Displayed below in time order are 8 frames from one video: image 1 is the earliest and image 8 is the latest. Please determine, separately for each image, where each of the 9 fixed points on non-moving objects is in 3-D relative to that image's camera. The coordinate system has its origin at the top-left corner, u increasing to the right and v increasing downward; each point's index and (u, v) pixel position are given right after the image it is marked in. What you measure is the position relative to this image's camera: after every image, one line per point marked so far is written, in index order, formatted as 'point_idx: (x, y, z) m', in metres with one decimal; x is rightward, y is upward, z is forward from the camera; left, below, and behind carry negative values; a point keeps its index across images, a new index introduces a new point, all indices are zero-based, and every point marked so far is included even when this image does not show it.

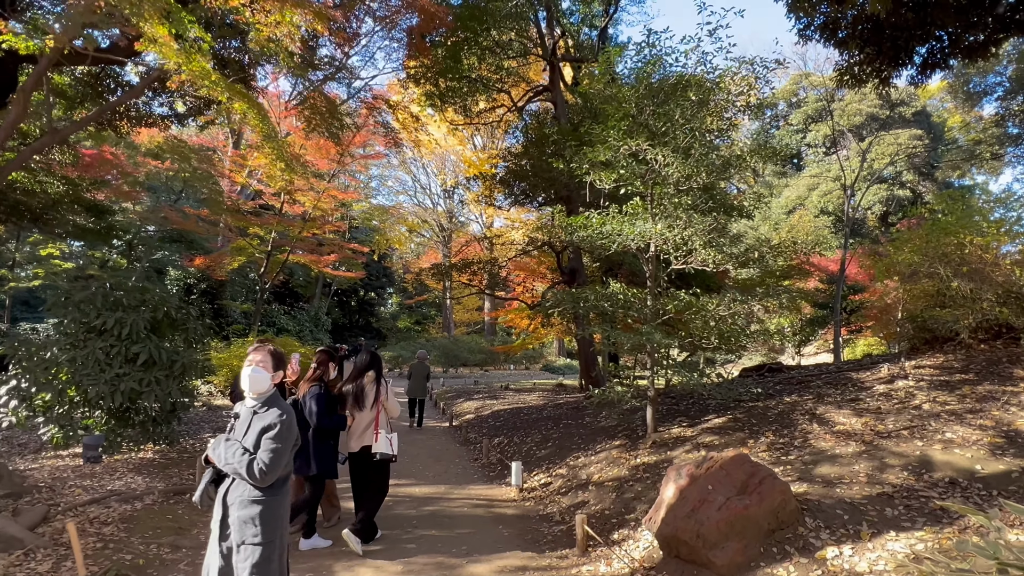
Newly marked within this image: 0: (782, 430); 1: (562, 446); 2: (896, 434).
0: (+2.1, -1.1, +4.5) m
1: (+0.5, -1.6, +5.6) m
2: (+2.7, -1.0, +4.0) m
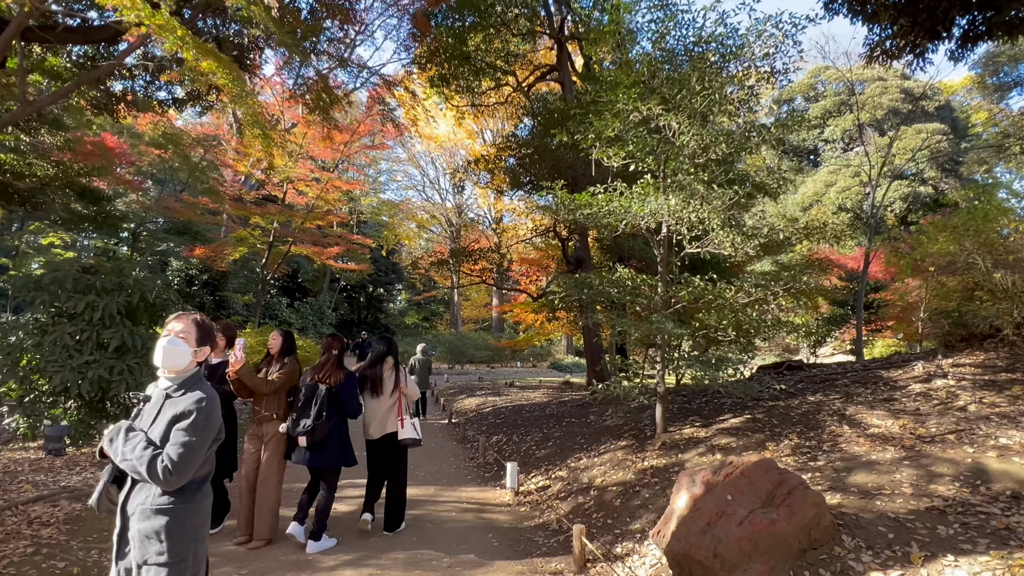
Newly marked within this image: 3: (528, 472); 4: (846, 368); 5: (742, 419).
0: (+2.1, -1.0, +4.0) m
1: (+0.5, -1.4, +5.2) m
2: (+2.7, -0.9, +3.6) m
3: (+0.1, -1.6, +5.0) m
4: (+3.6, -0.9, +6.1) m
5: (+1.8, -1.0, +4.5) m
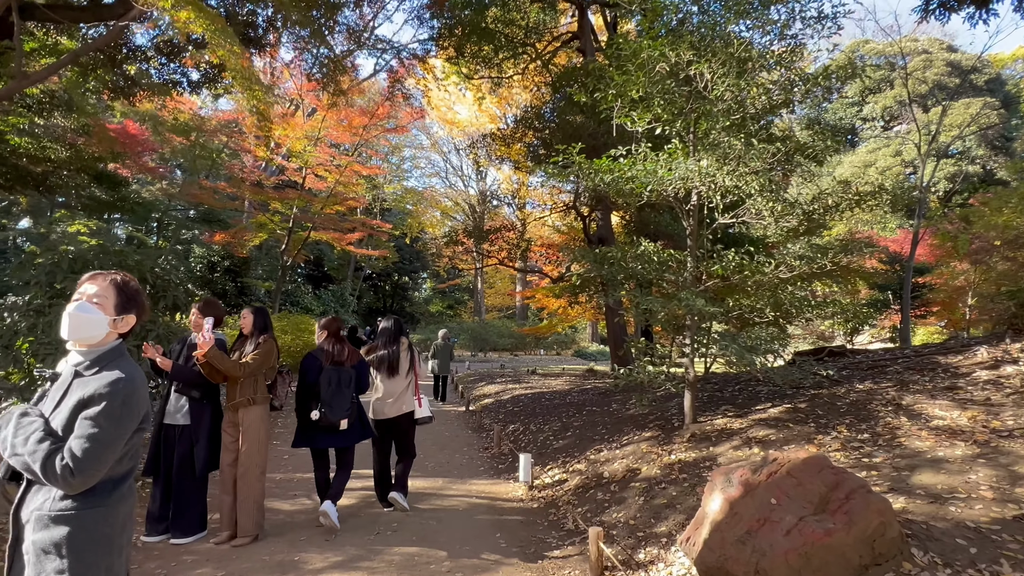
0: (+2.2, -0.8, +3.6) m
1: (+0.6, -1.3, +4.8) m
2: (+2.7, -0.8, +3.1) m
3: (+0.3, -1.4, +4.6) m
4: (+3.8, -0.7, +5.6) m
5: (+1.9, -0.9, +4.0) m
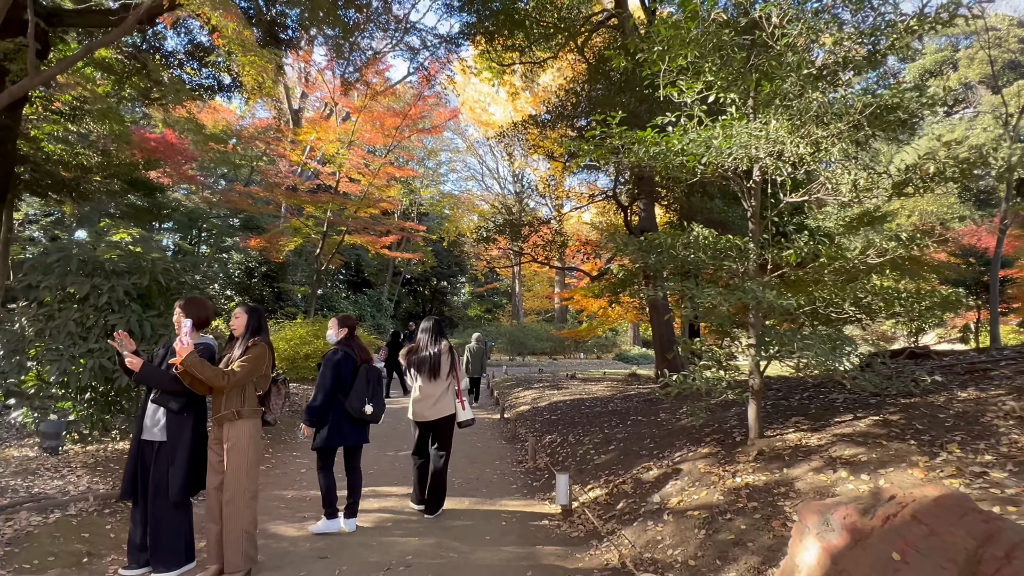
0: (+2.3, -0.8, +2.9) m
1: (+0.9, -1.2, +4.3) m
2: (+2.9, -0.7, +2.4) m
3: (+0.5, -1.4, +4.1) m
4: (+4.1, -0.6, +4.8) m
5: (+2.1, -0.8, +3.4) m
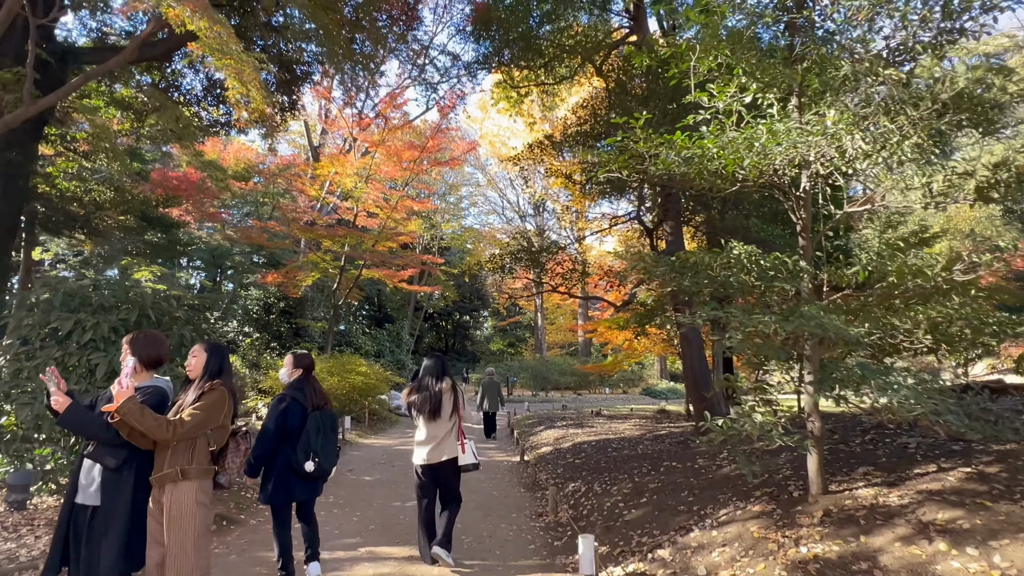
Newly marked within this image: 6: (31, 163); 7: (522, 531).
0: (+2.4, -0.9, +2.3) m
1: (+1.0, -1.4, +3.7) m
2: (+2.9, -0.8, +1.8) m
3: (+0.6, -1.6, +3.5) m
4: (+4.2, -0.7, +4.2) m
5: (+2.2, -0.9, +2.8) m
6: (-6.5, +1.7, +7.7) m
7: (+0.1, -1.8, +4.1) m
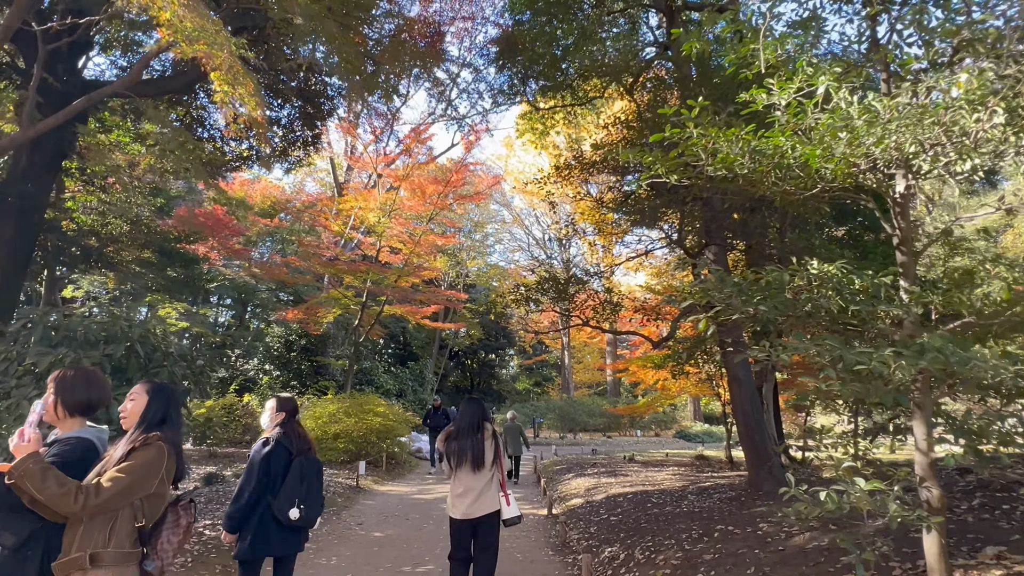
0: (+2.5, -0.9, +1.6) m
1: (+1.1, -1.6, +3.0) m
2: (+2.9, -0.8, +1.1) m
3: (+0.8, -1.7, +2.9) m
4: (+4.4, -0.9, +3.4) m
5: (+2.3, -1.0, +2.1) m
6: (-6.2, +1.2, +7.6) m
7: (+0.2, -2.0, +3.5) m
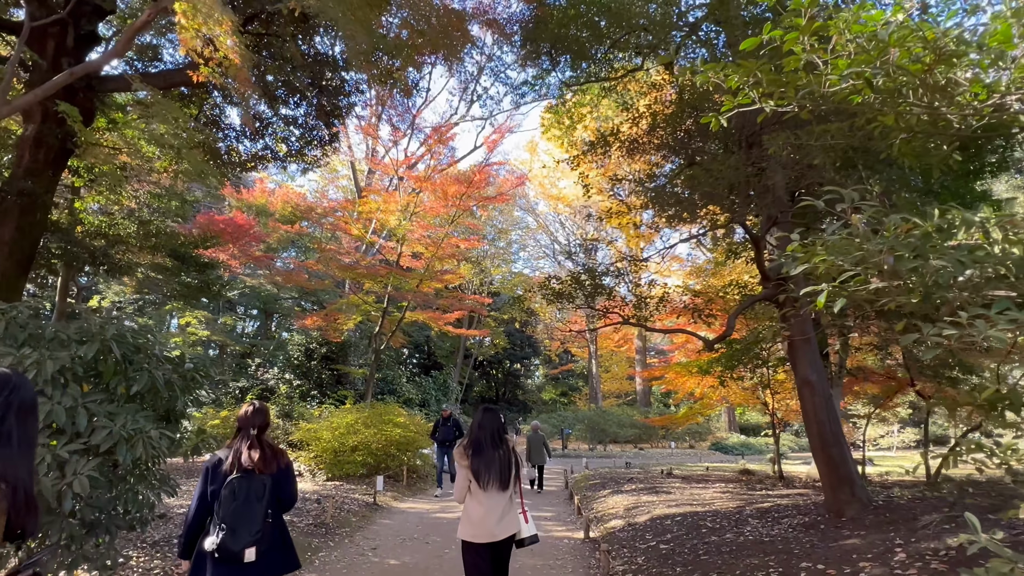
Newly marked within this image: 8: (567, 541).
0: (+2.6, -0.8, +0.8) m
1: (+1.3, -1.5, +2.3) m
2: (+3.0, -0.6, +0.3) m
3: (+0.9, -1.6, +2.2) m
4: (+4.5, -0.8, +2.6) m
5: (+2.4, -0.9, +1.3) m
6: (-5.8, +1.2, +7.2) m
7: (+0.4, -1.9, +2.8) m
8: (+0.5, -2.5, +5.5) m
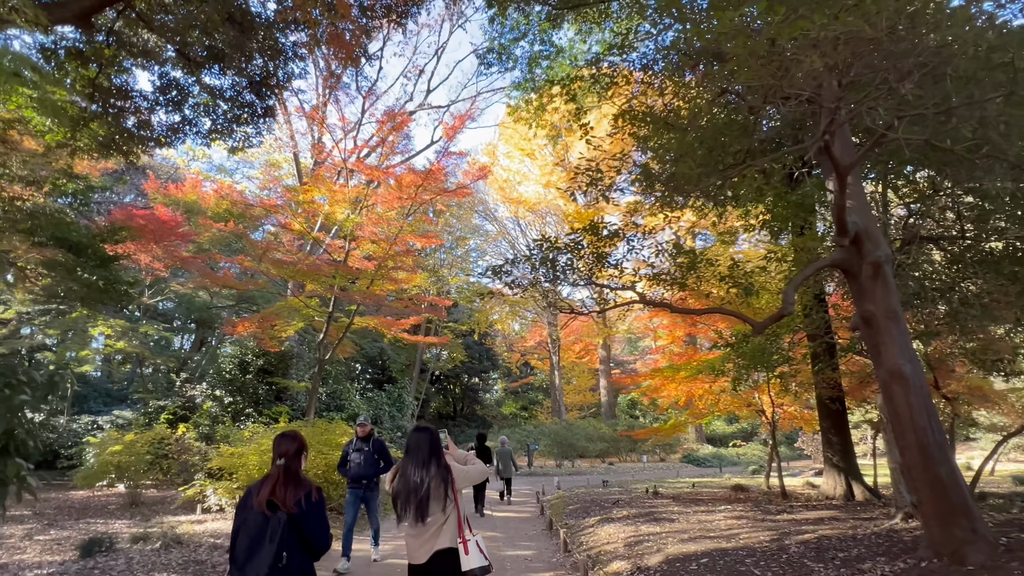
0: (+2.7, -0.5, -0.3) m
1: (+1.4, -1.2, +1.1) m
2: (+3.2, -0.3, -0.8) m
3: (+1.0, -1.3, +0.9) m
4: (+4.6, -0.5, +1.6) m
5: (+2.5, -0.6, +0.2) m
6: (-6.2, +1.3, +5.5) m
7: (+0.5, -1.6, +1.5) m
8: (+0.4, -2.3, +4.2) m
